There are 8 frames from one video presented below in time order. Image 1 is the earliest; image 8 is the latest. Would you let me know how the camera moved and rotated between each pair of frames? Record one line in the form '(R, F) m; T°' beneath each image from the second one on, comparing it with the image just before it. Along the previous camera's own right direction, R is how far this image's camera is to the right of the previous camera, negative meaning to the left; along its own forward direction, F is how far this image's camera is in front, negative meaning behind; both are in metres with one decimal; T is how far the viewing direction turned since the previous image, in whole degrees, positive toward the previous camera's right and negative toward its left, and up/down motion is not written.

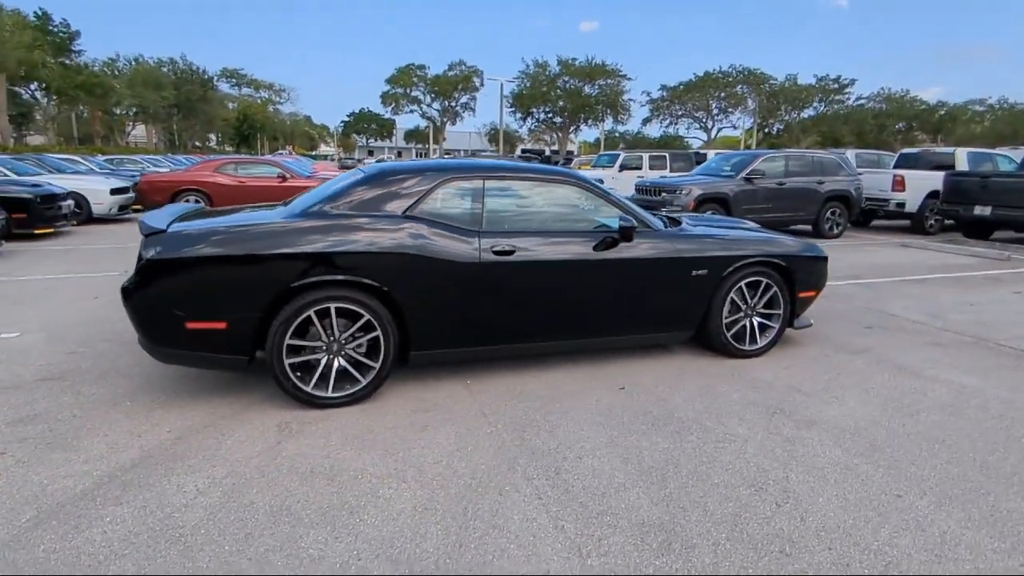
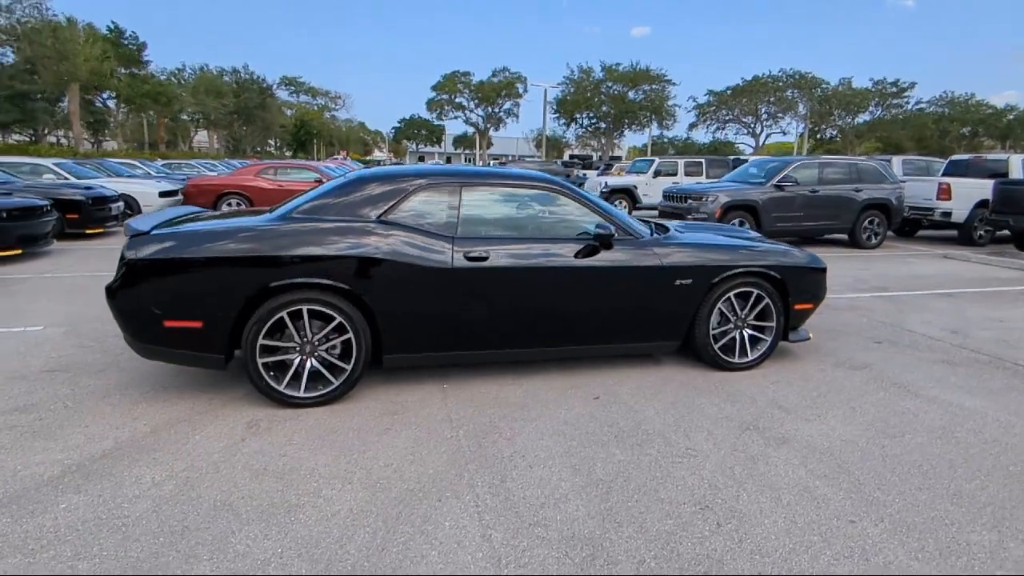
(+0.6, 0.0) m; -5°
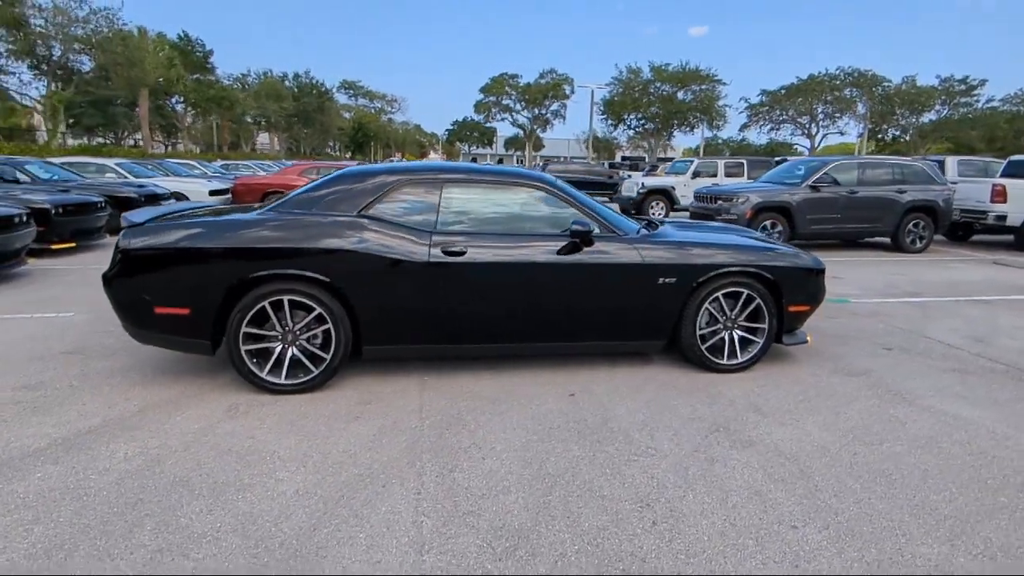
(+0.6, 0.0) m; -5°
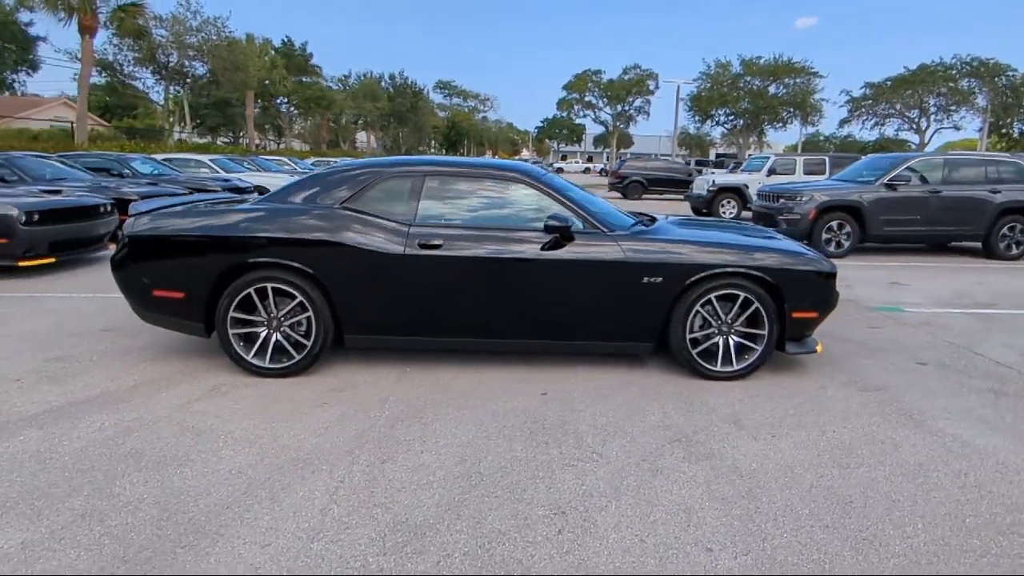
(+0.8, +0.1) m; -9°
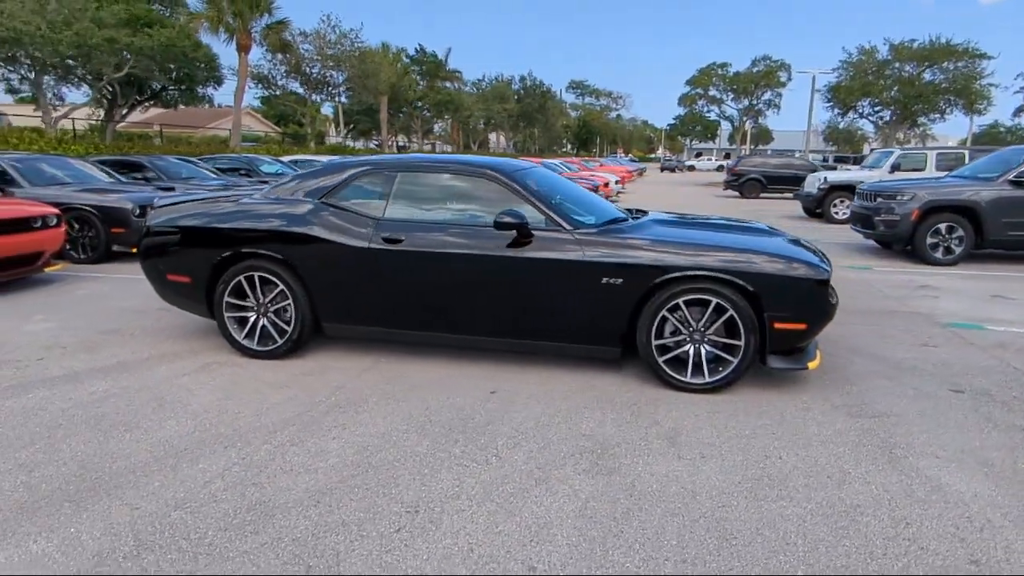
(+1.3, +0.2) m; -13°
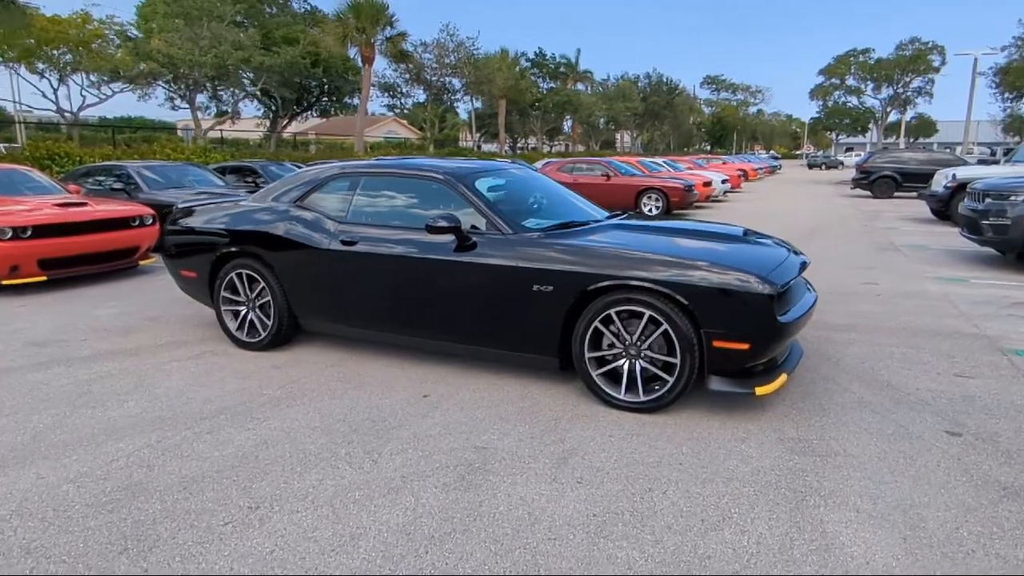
(+1.3, +0.3) m; -12°
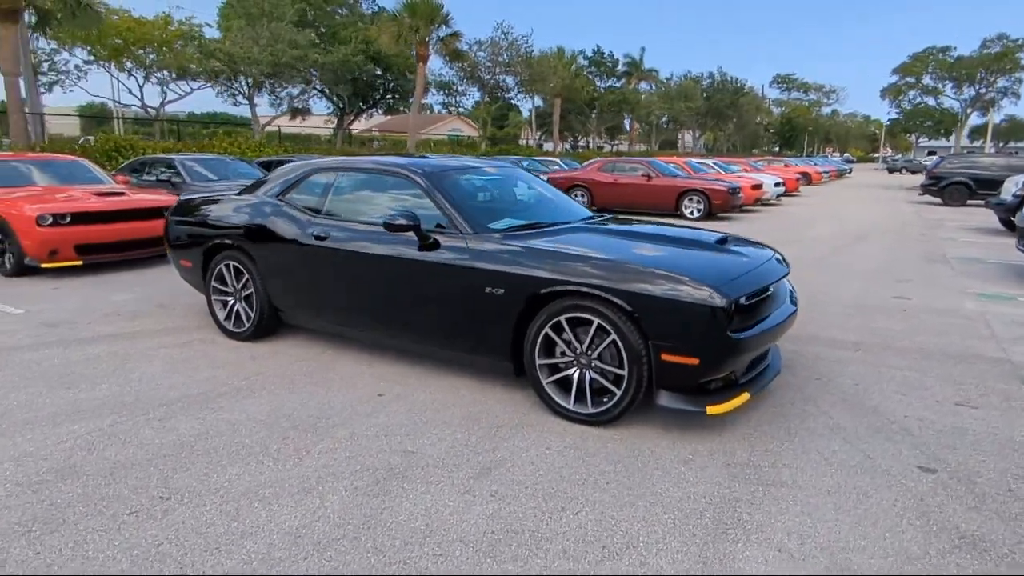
(+0.7, +0.2) m; -6°
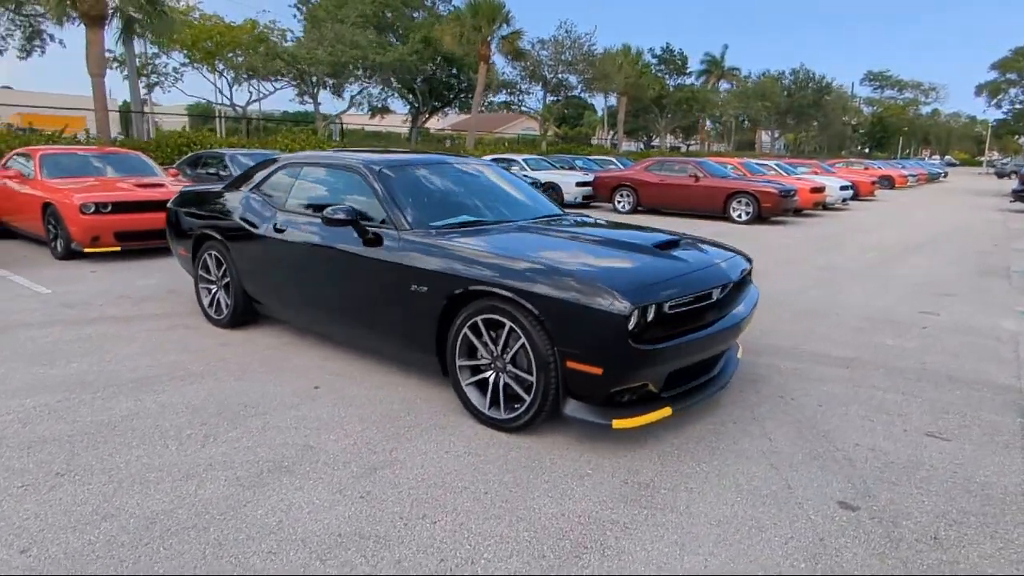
(+0.9, +0.2) m; -7°
